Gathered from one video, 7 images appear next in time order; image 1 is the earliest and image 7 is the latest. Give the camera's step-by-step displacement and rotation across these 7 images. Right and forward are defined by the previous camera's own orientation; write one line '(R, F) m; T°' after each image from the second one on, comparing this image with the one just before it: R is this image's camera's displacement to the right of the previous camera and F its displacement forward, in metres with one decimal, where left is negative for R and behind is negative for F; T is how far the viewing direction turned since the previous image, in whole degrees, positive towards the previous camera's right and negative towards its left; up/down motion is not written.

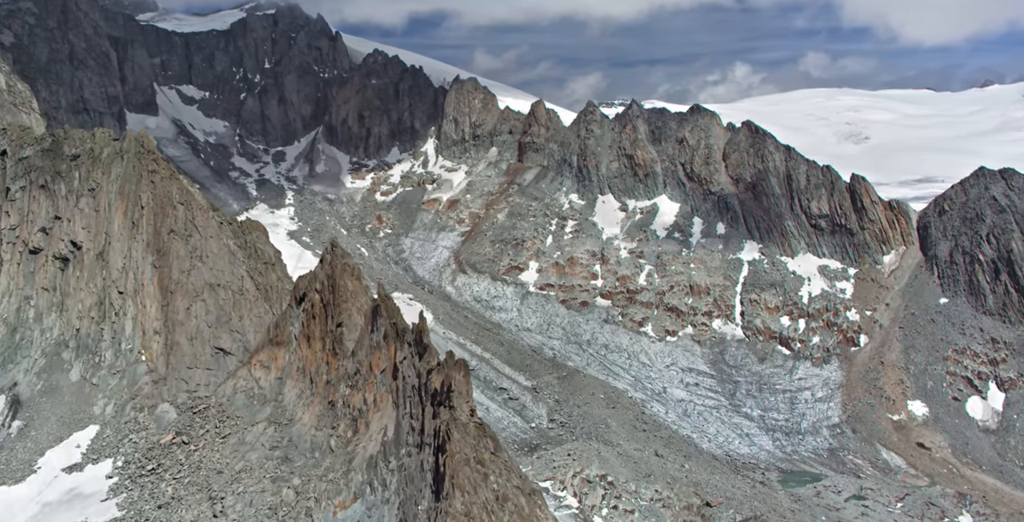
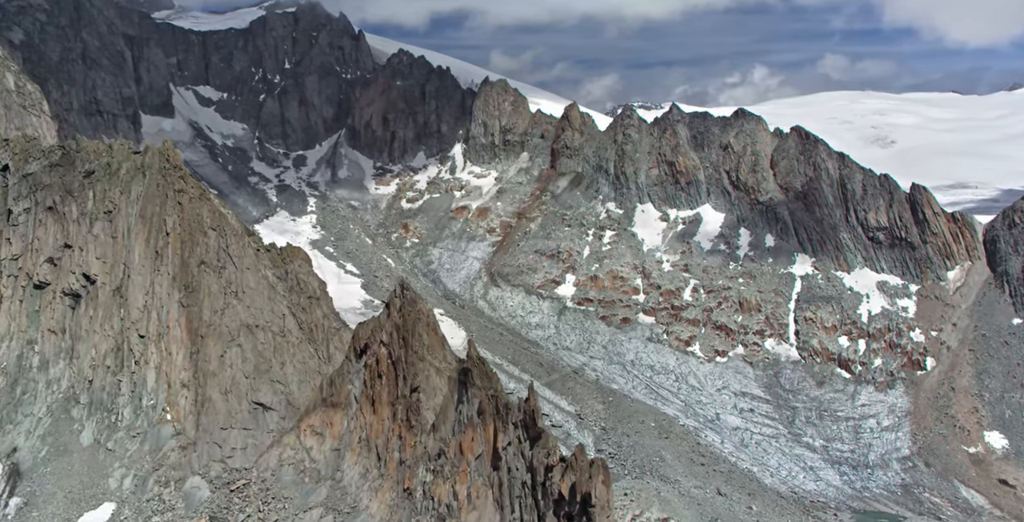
(-2.9, +5.2) m; -1°
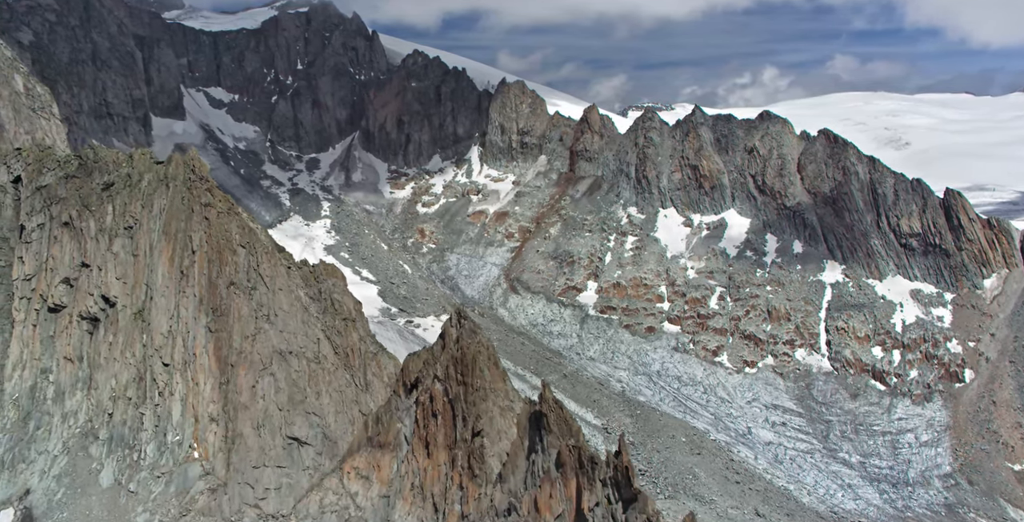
(-1.6, +2.3) m; 0°
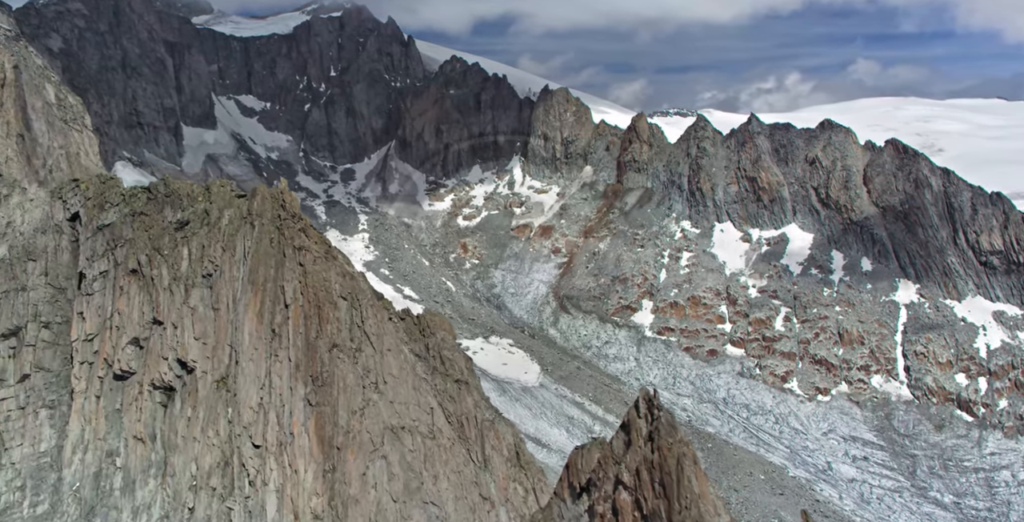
(-3.8, +4.4) m; -1°
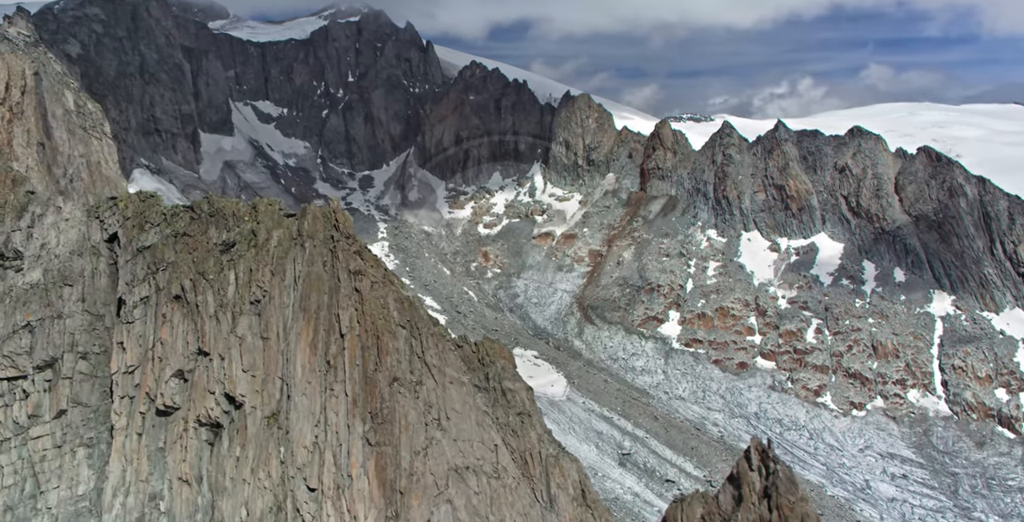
(-1.6, +1.6) m; -1°
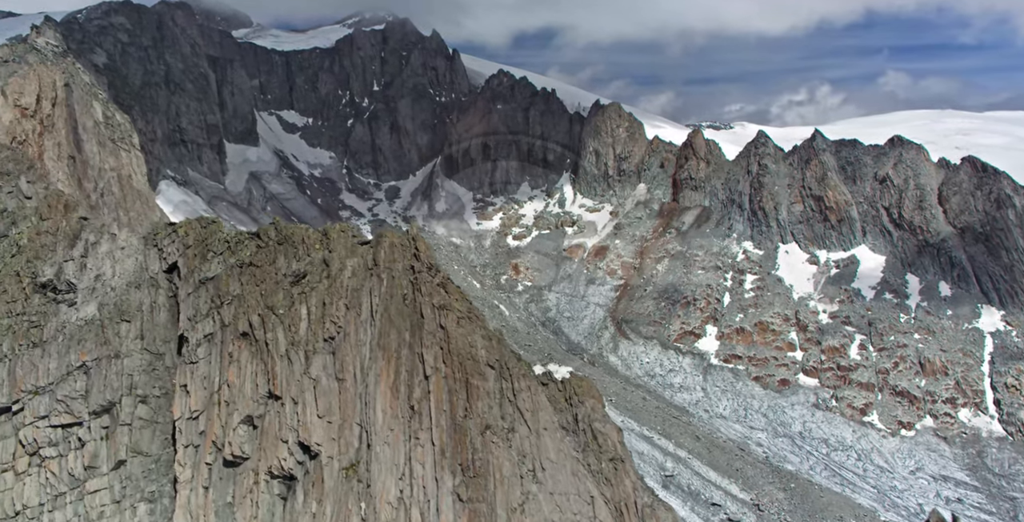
(-2.0, +1.8) m; -1°
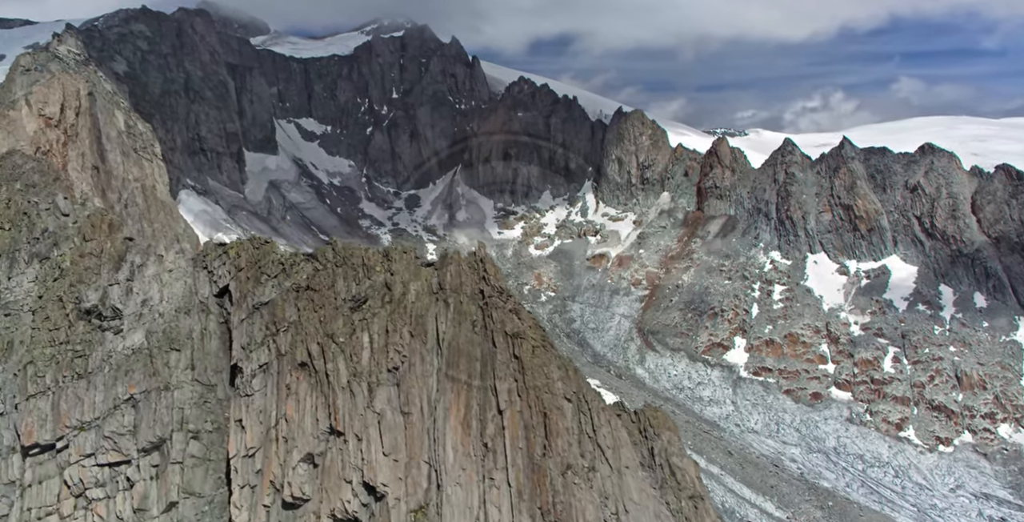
(-1.4, +1.3) m; -1°
